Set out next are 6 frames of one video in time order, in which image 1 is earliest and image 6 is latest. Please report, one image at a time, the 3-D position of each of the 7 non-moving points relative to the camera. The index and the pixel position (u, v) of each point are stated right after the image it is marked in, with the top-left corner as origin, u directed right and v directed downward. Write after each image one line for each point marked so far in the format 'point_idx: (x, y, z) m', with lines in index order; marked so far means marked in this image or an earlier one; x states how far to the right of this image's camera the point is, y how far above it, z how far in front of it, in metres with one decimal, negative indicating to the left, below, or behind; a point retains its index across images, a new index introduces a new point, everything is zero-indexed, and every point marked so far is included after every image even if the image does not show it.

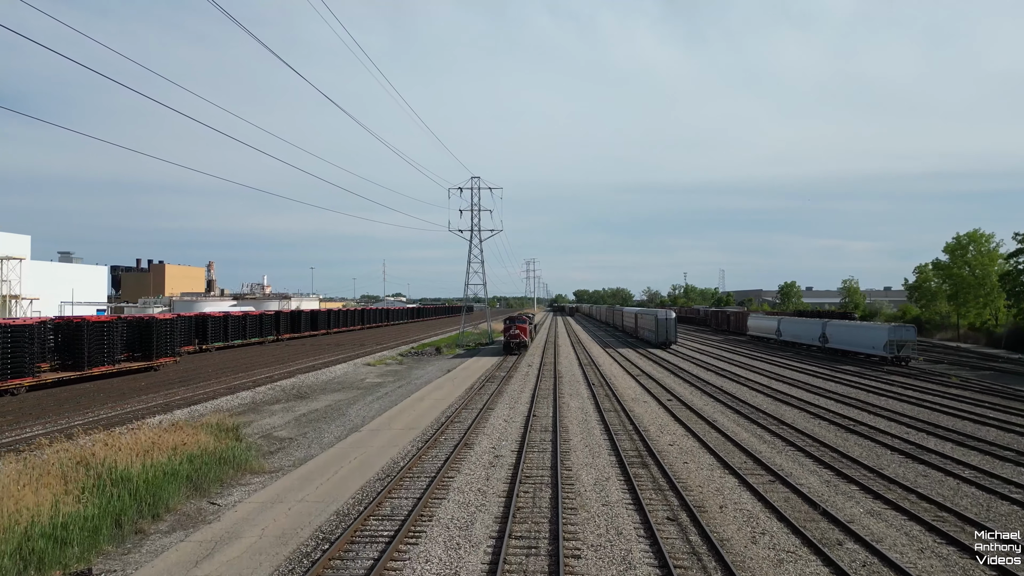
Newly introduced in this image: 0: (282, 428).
0: (-7.0, -4.3, +17.2) m
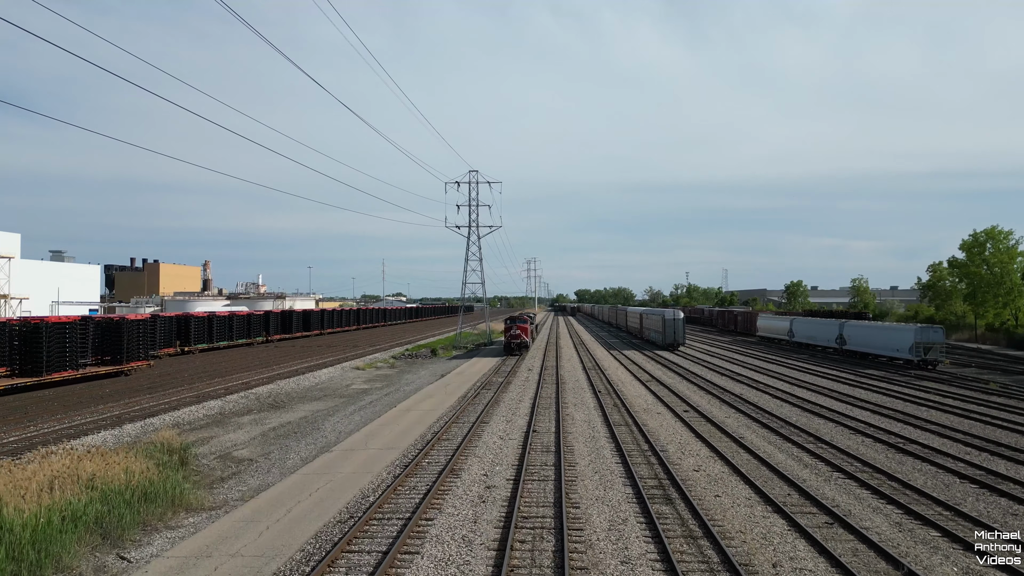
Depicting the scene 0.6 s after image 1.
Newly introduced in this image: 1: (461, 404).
0: (-7.1, -4.2, +15.0) m
1: (-1.8, -4.0, +19.7) m
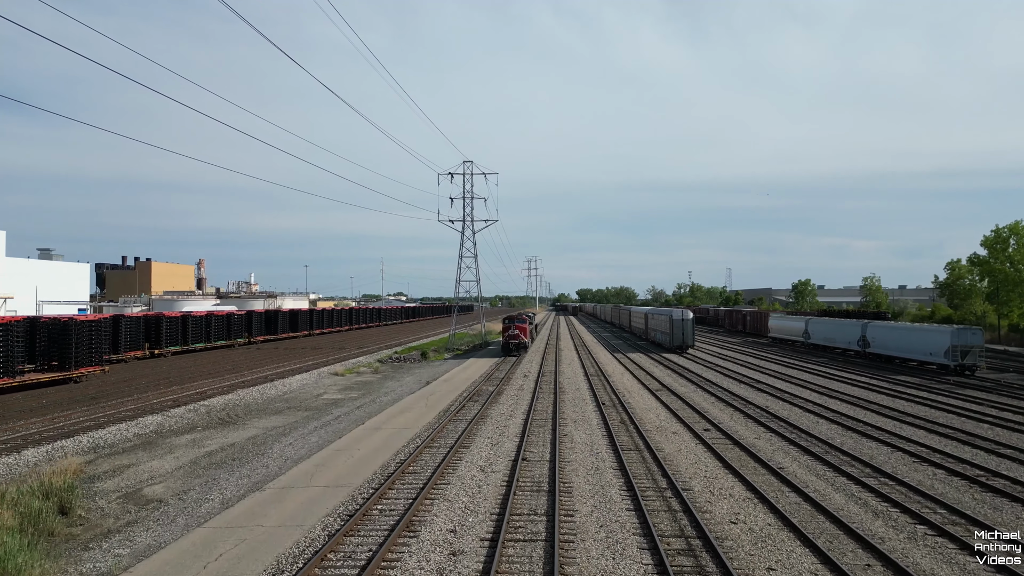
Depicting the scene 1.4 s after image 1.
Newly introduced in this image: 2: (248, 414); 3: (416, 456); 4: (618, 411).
0: (-7.4, -4.1, +12.0) m
1: (-2.1, -3.9, +16.7) m
2: (-8.9, -4.2, +19.2) m
3: (-2.2, -3.8, +13.0) m
4: (+3.4, -4.0, +18.3) m
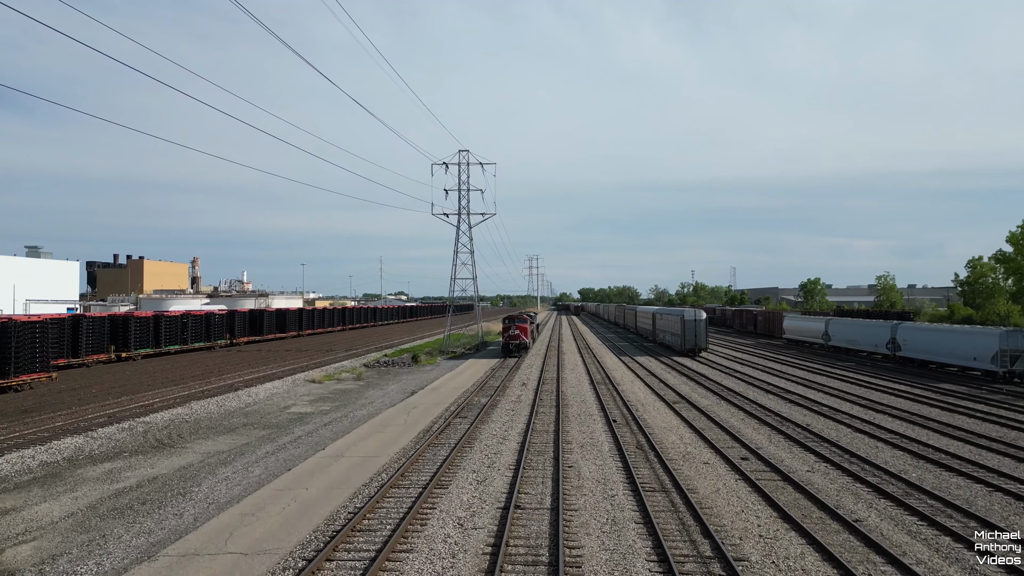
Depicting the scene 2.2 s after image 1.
0: (-7.6, -4.0, +9.0) m
1: (-2.3, -3.8, +13.7) m
2: (-9.0, -4.1, +16.2) m
3: (-2.3, -3.7, +10.0) m
4: (+3.3, -3.8, +15.3) m
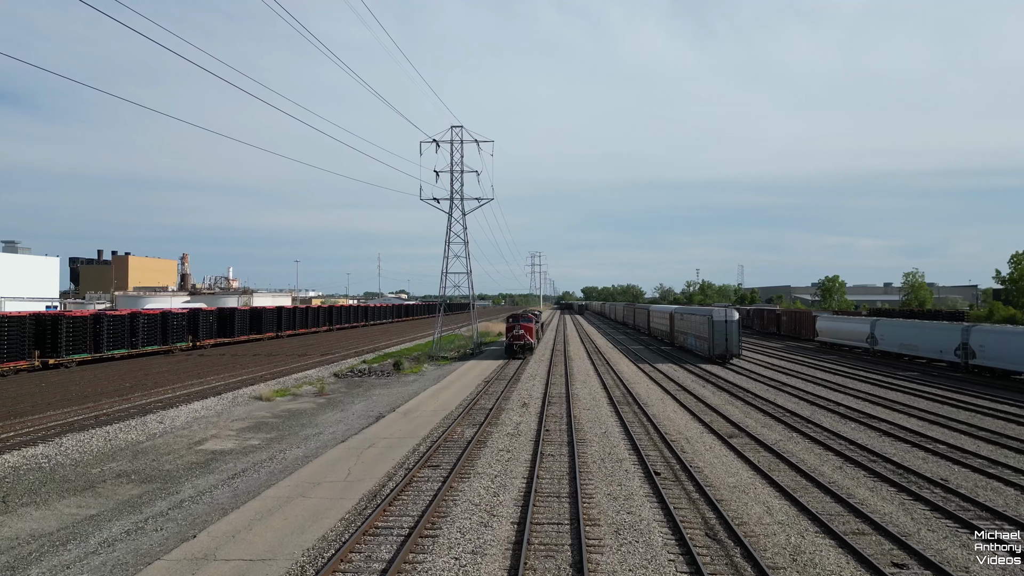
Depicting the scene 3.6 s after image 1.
0: (-7.7, -3.8, +3.7) m
1: (-2.4, -3.6, +8.4) m
2: (-9.2, -3.9, +10.9) m
3: (-2.5, -3.5, +4.7) m
4: (+3.1, -3.6, +9.9) m
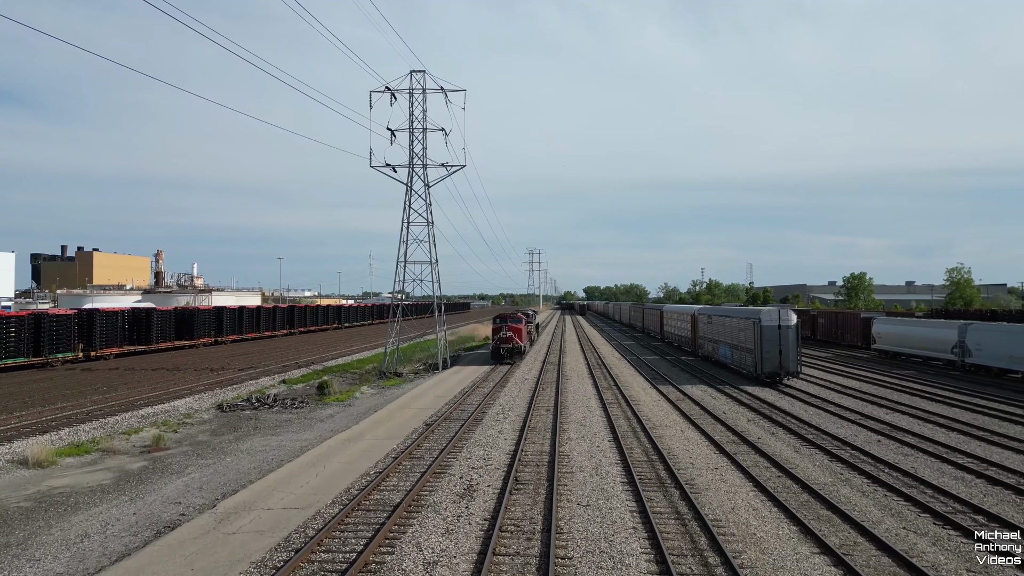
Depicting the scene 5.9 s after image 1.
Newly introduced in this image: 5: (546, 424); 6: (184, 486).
0: (-9.0, -3.5, -5.0) m
1: (-3.6, -3.3, -0.3) m
2: (-10.4, -3.6, +2.2) m
3: (-3.7, -3.2, -4.0) m
4: (+1.9, -3.3, +1.2) m
5: (+1.0, -3.8, +16.4) m
6: (-6.4, -3.8, +11.7) m
